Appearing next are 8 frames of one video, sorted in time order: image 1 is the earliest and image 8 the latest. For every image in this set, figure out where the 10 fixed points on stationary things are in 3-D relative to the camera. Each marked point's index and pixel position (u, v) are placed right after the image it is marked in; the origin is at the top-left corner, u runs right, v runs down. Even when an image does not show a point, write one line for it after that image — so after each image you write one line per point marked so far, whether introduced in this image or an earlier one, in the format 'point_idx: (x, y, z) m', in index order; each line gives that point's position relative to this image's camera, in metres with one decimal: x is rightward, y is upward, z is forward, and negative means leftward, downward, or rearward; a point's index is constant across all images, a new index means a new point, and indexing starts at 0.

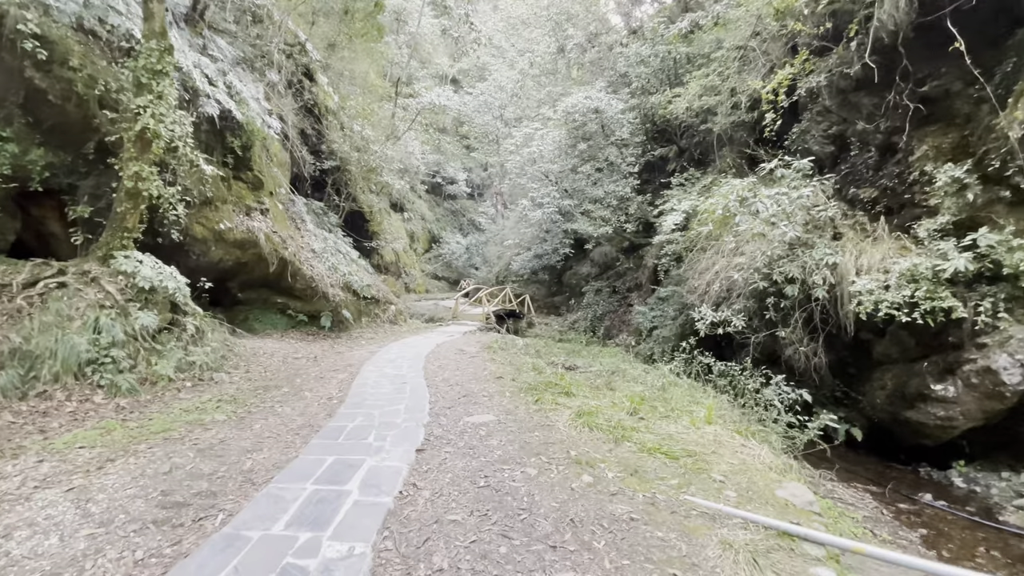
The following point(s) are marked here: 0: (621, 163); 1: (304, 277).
0: (+2.2, +2.5, +9.5) m
1: (-4.2, +0.2, +9.6) m
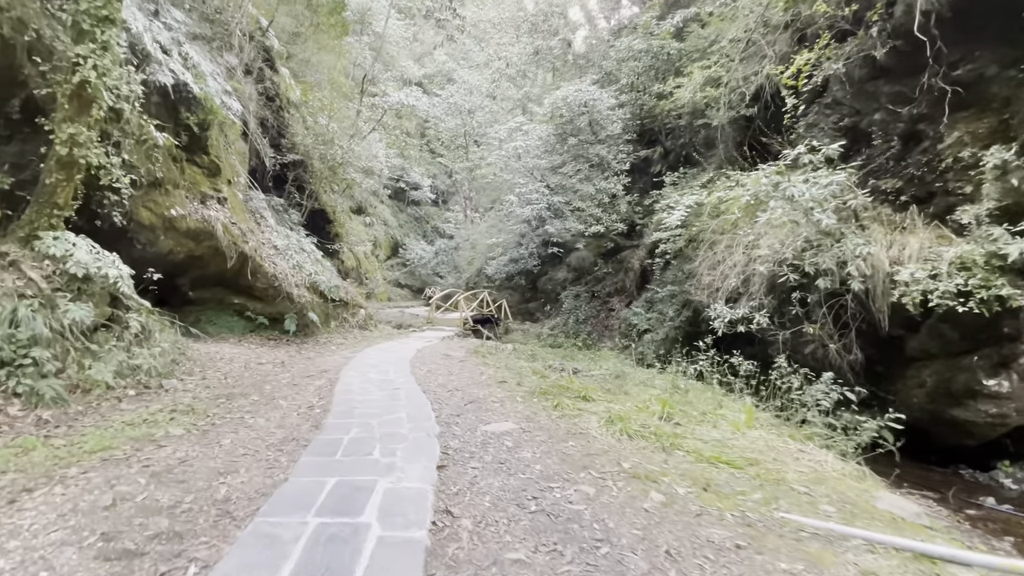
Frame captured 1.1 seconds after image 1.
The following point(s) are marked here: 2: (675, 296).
0: (+1.9, +2.4, +9.2) m
1: (-4.4, +0.2, +8.6) m
2: (+2.7, -0.1, +7.8) m
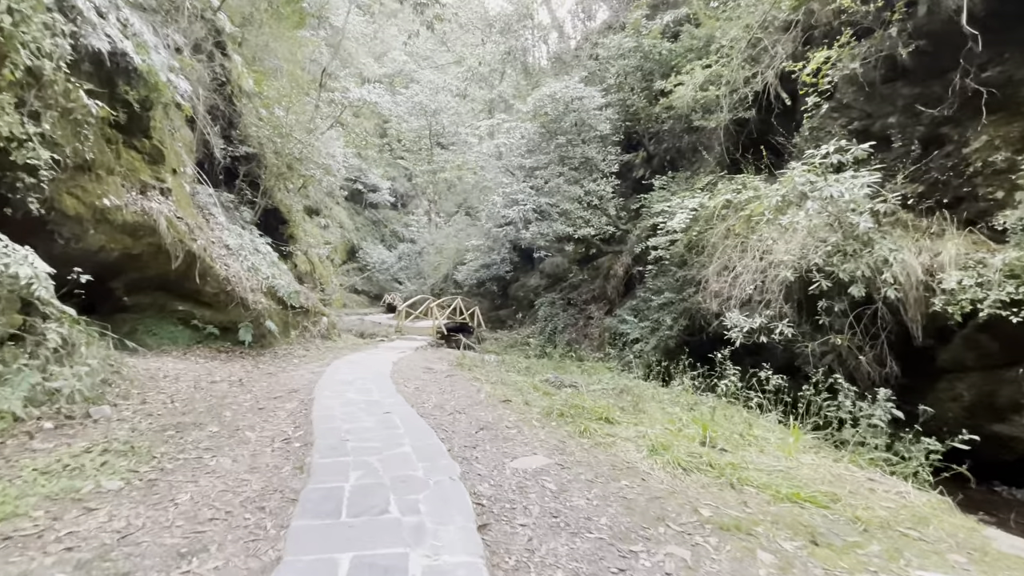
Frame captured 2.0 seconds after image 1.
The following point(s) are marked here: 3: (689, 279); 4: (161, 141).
0: (+1.6, +2.3, +8.7) m
1: (-4.6, +0.2, +7.5) m
2: (+2.5, -0.3, +7.5) m
3: (+2.7, +0.1, +7.2) m
4: (-5.5, +2.3, +7.6) m
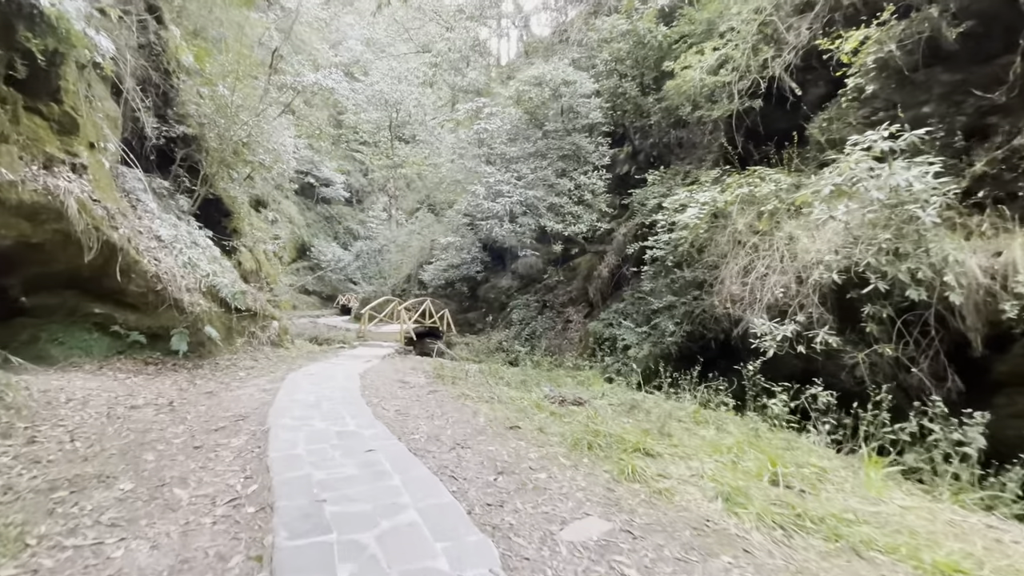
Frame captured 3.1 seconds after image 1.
0: (+1.3, +2.3, +8.0) m
1: (-4.8, +0.2, +6.3) m
2: (+2.3, -0.3, +6.8) m
3: (+2.5, +0.1, +6.6) m
4: (-5.7, +2.3, +6.2) m
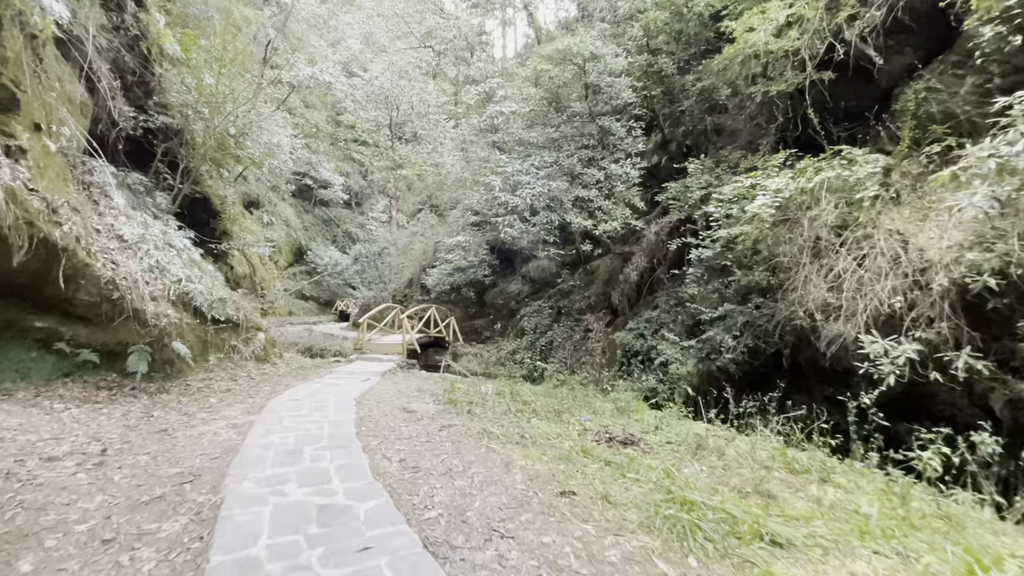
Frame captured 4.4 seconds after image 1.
0: (+1.6, +2.2, +7.0) m
1: (-4.5, +0.1, +5.2) m
2: (+2.6, -0.4, +5.8) m
3: (+2.8, 0.0, +5.5) m
4: (-5.4, +2.2, +5.2) m
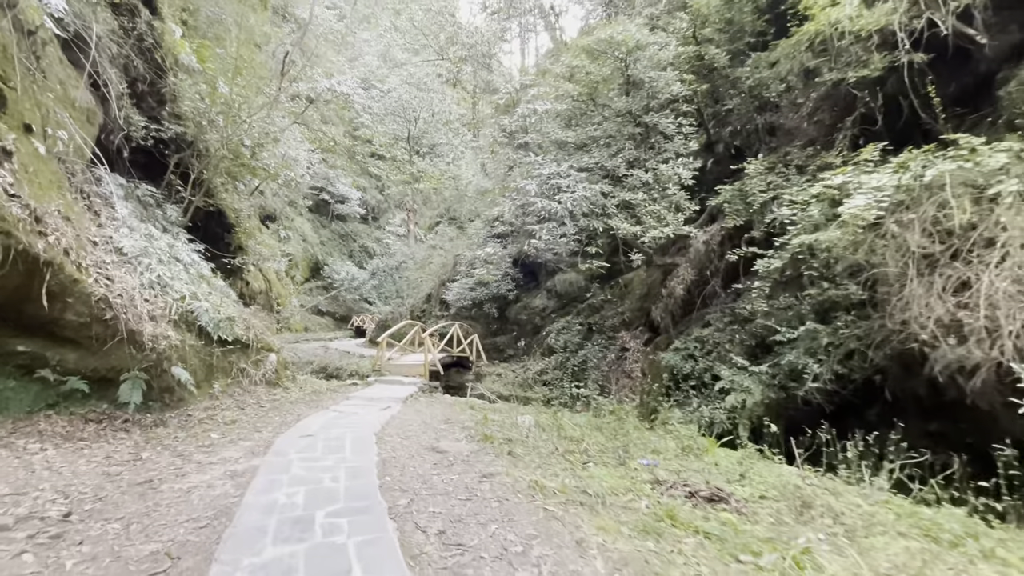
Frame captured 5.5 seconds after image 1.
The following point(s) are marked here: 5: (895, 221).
0: (+2.1, +2.0, +6.3) m
1: (-4.1, -0.1, +4.6) m
2: (+3.0, -0.5, +5.0) m
3: (+3.2, -0.1, +4.7) m
4: (-5.0, +2.0, +4.6) m
5: (+3.2, +0.6, +4.1) m
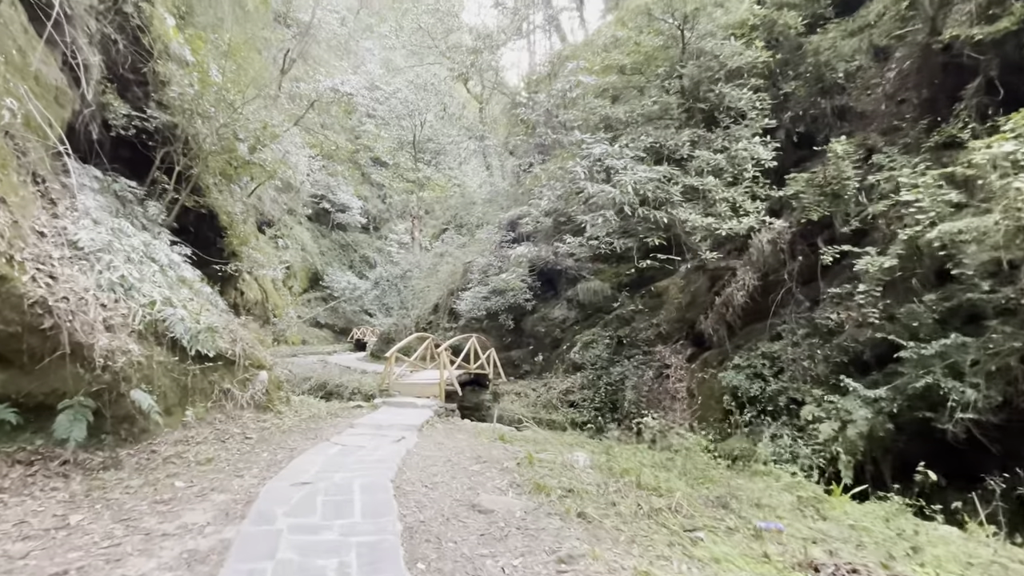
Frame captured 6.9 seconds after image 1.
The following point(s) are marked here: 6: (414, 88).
0: (+2.5, +1.9, +5.3) m
1: (-3.6, -0.1, +3.5) m
2: (+3.5, -0.6, +3.9) m
3: (+3.7, -0.2, +3.7) m
4: (-4.5, +2.0, +3.6) m
5: (+3.7, +0.5, +3.1) m
6: (-3.1, +6.7, +15.6) m
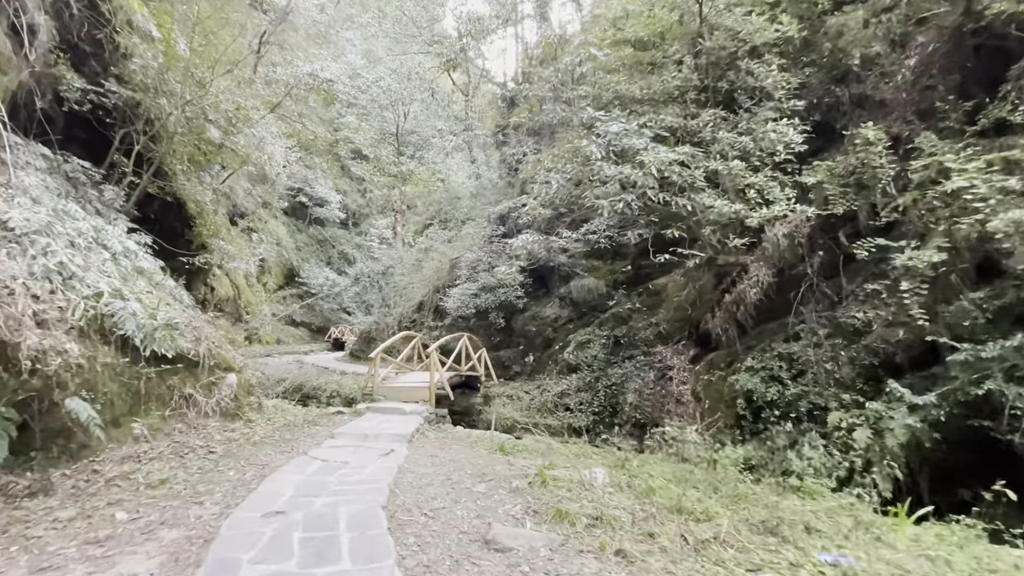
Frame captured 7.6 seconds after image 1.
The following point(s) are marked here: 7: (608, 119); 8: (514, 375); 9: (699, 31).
0: (+2.6, +2.0, +4.9) m
1: (-3.5, 0.0, +2.8) m
2: (+3.6, -0.5, +3.5) m
3: (+3.8, -0.1, +3.3) m
4: (-4.4, +2.1, +2.9) m
5: (+3.8, +0.6, +2.7) m
6: (-3.5, +6.8, +15.0) m
7: (+0.9, +1.7, +5.2) m
8: (+0.1, -1.9, +10.5) m
9: (+2.0, +2.8, +5.2) m
